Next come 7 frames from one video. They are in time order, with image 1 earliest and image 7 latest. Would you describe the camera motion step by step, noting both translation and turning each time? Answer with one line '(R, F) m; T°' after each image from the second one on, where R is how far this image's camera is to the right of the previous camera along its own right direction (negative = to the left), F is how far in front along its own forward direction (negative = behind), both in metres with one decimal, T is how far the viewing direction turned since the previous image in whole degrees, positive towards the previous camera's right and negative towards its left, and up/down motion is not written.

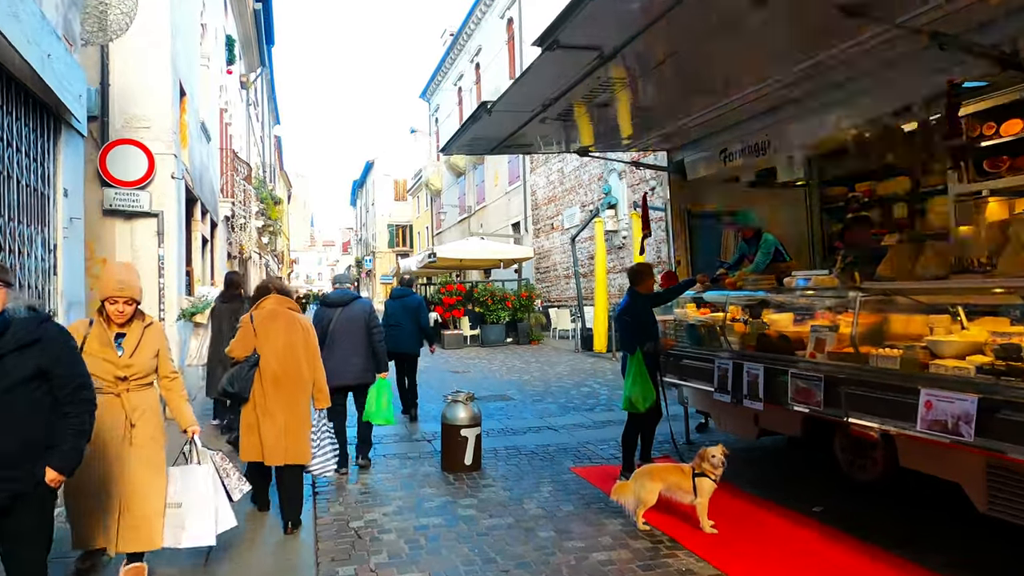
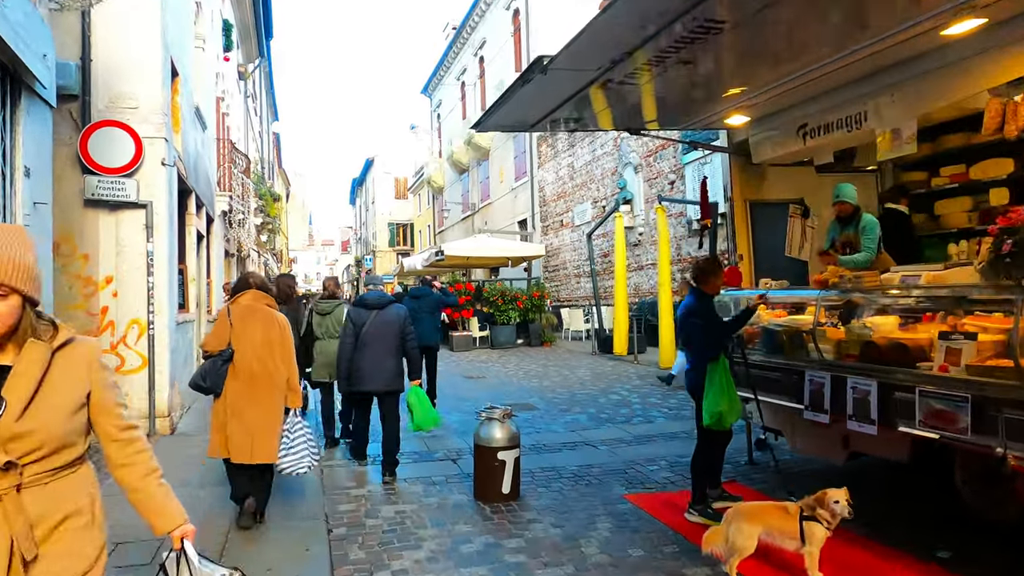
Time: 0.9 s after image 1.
(-0.4, +0.8) m; 0°
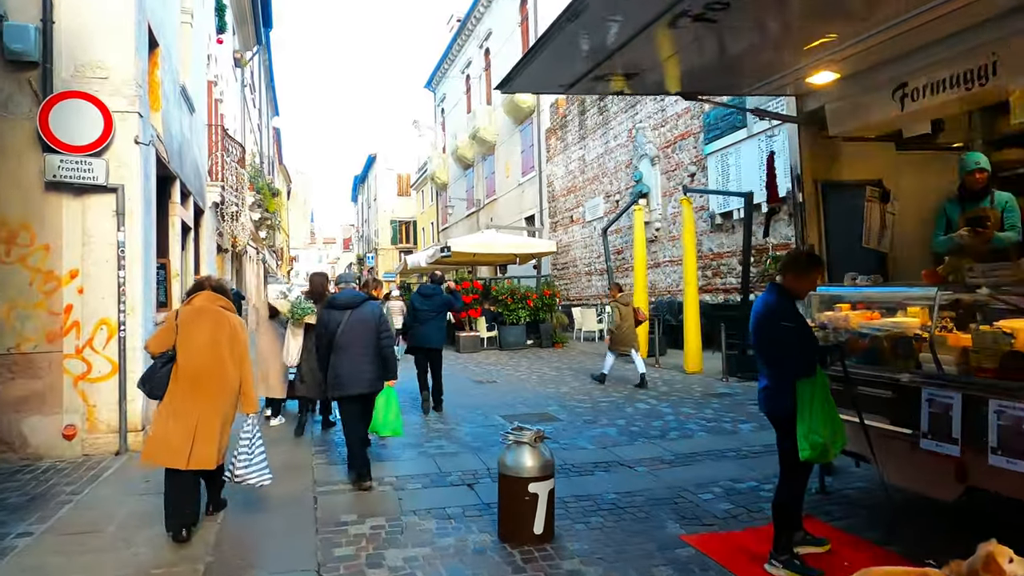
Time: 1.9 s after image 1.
(-0.2, +0.9) m; 0°
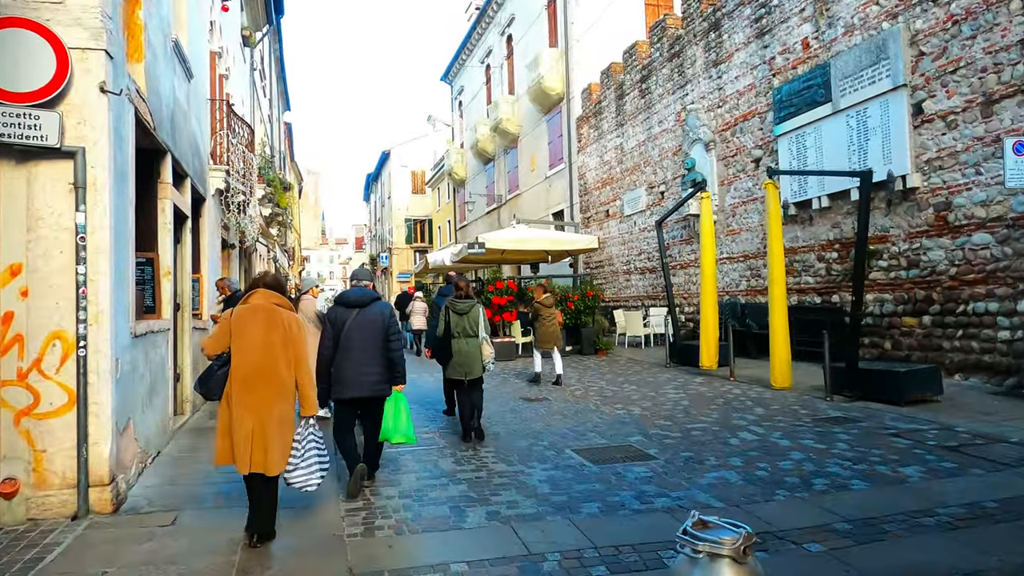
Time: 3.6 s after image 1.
(-0.7, +1.7) m; -1°
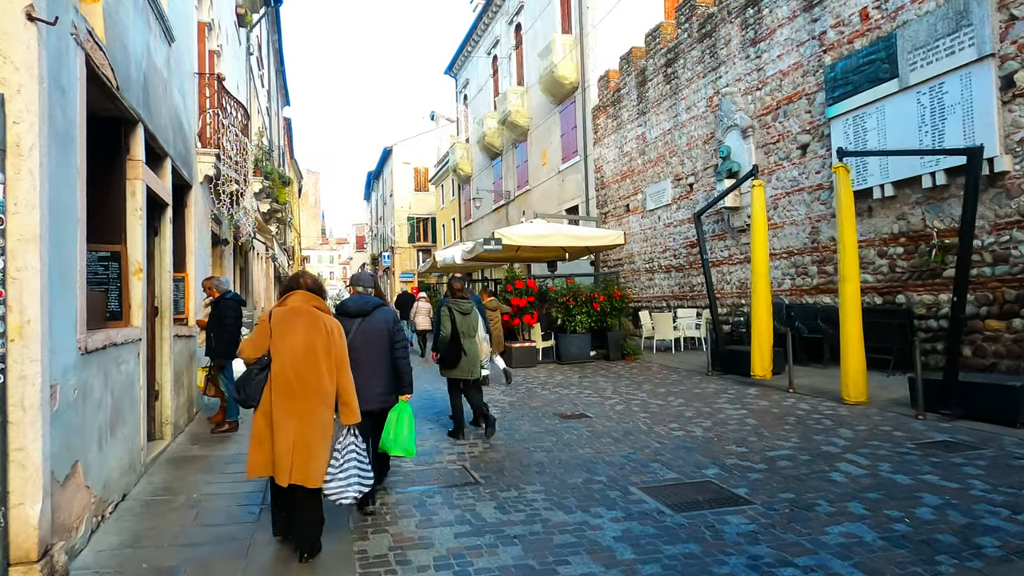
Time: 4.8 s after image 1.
(-0.4, +1.3) m; 0°
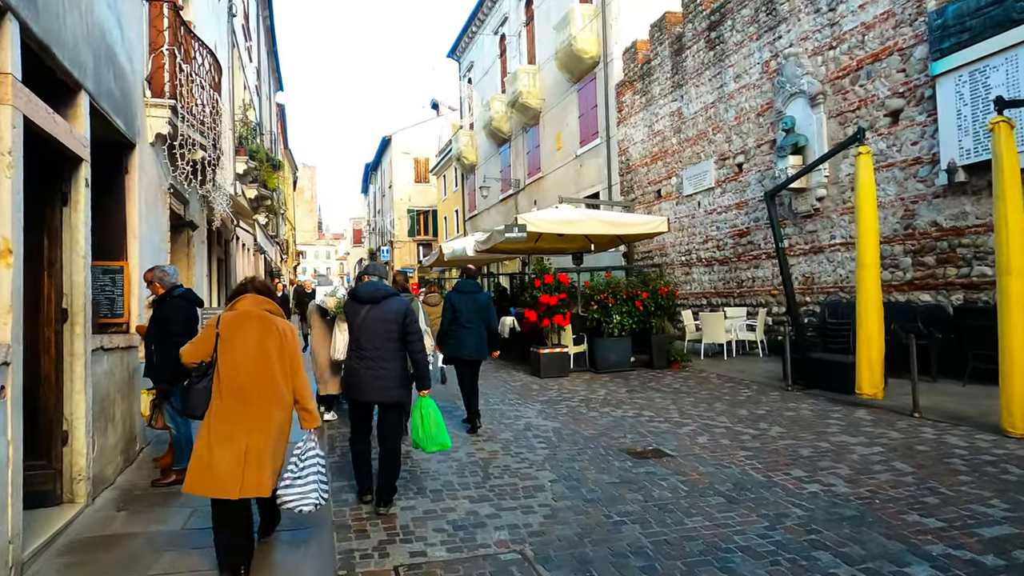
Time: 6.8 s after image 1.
(-0.5, +2.1) m; 0°
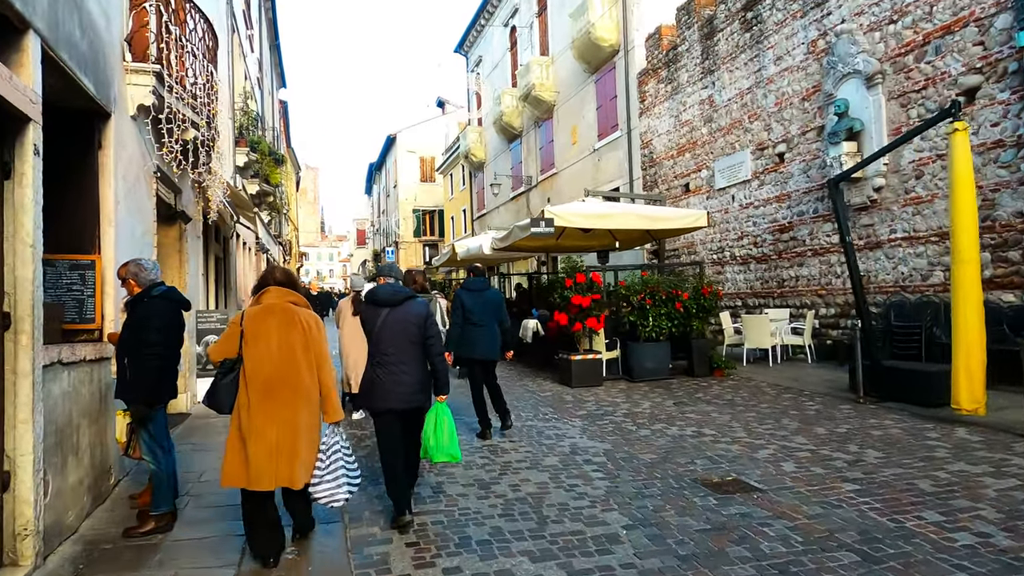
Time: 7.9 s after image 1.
(-0.4, +1.1) m; 0°
